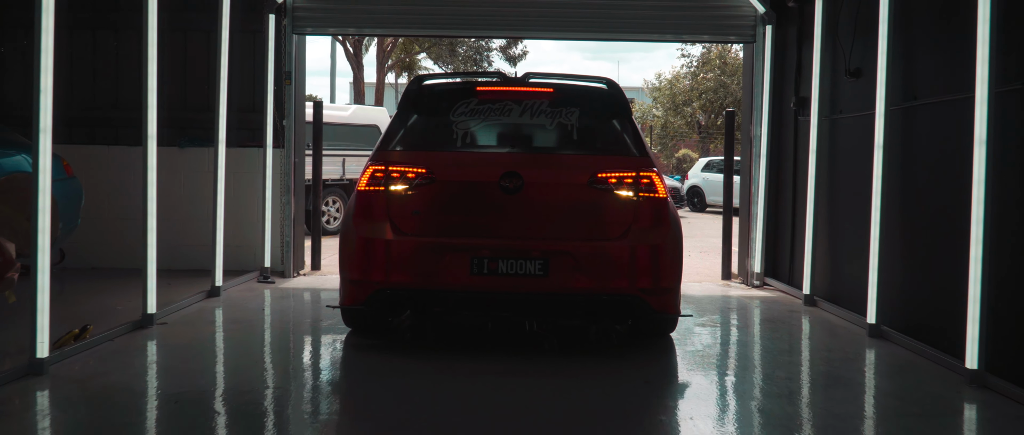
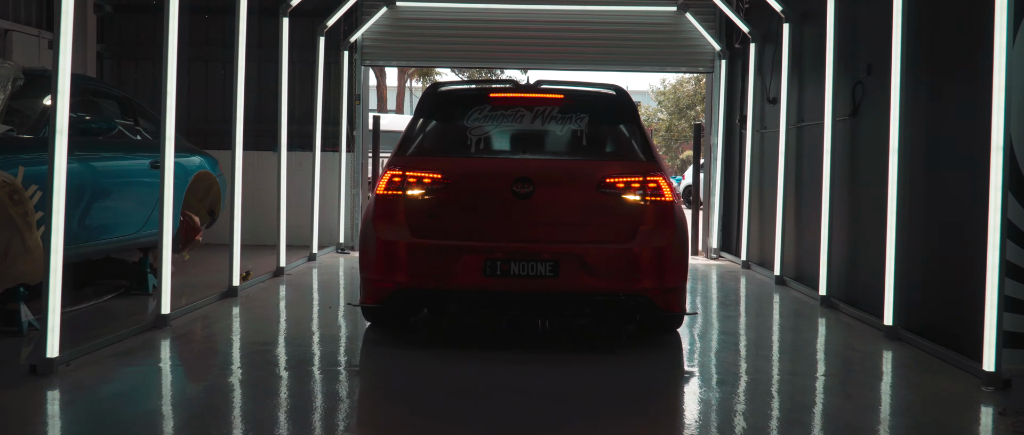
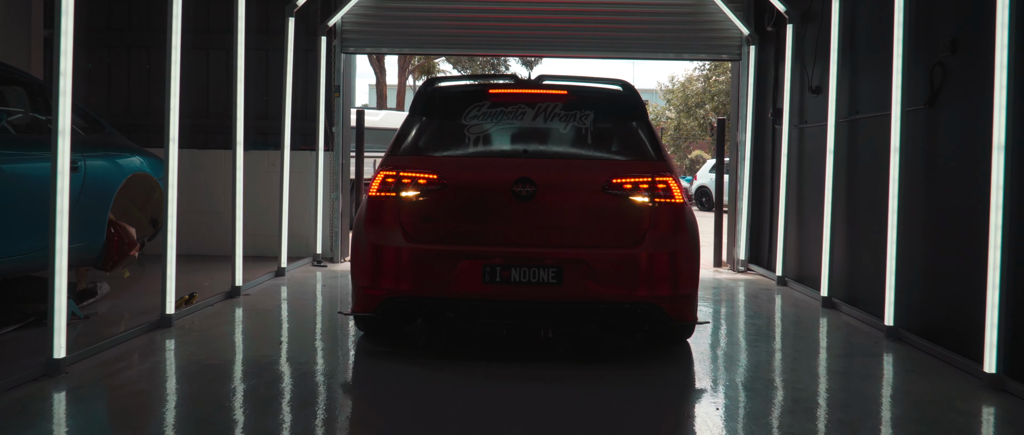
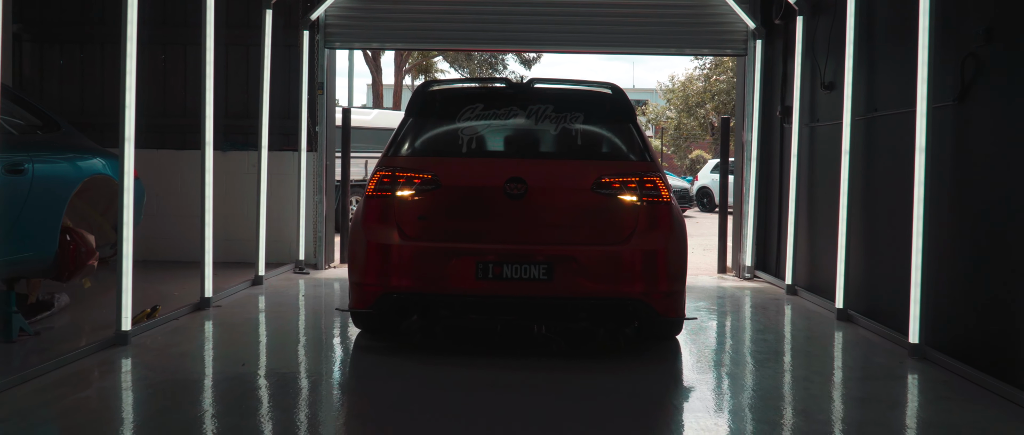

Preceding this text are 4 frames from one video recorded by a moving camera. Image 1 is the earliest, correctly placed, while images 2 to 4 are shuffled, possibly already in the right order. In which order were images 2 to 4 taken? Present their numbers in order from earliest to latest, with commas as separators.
4, 3, 2
